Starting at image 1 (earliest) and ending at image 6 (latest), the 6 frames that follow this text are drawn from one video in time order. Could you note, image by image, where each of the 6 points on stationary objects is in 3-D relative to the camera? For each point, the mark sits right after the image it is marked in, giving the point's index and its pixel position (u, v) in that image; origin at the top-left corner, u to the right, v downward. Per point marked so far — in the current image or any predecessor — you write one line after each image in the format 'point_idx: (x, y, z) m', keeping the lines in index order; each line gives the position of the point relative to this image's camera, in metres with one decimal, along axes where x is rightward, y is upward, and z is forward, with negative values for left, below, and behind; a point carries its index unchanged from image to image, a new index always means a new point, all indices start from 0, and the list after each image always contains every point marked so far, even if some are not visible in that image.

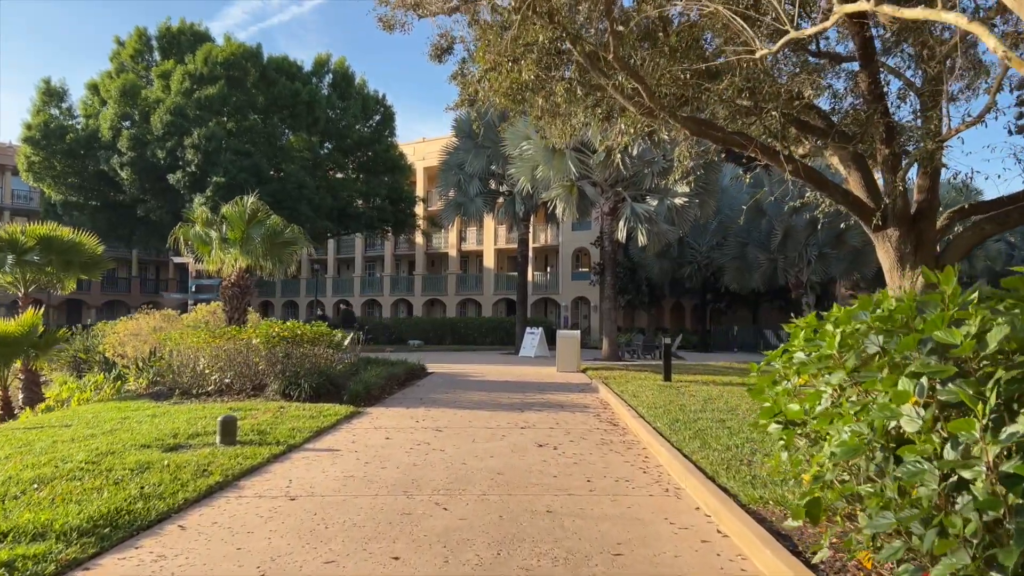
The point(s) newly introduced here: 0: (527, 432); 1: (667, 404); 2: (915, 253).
0: (+0.1, -1.5, +7.9) m
1: (+1.9, -1.4, +9.7) m
2: (+5.2, +0.4, +10.2) m
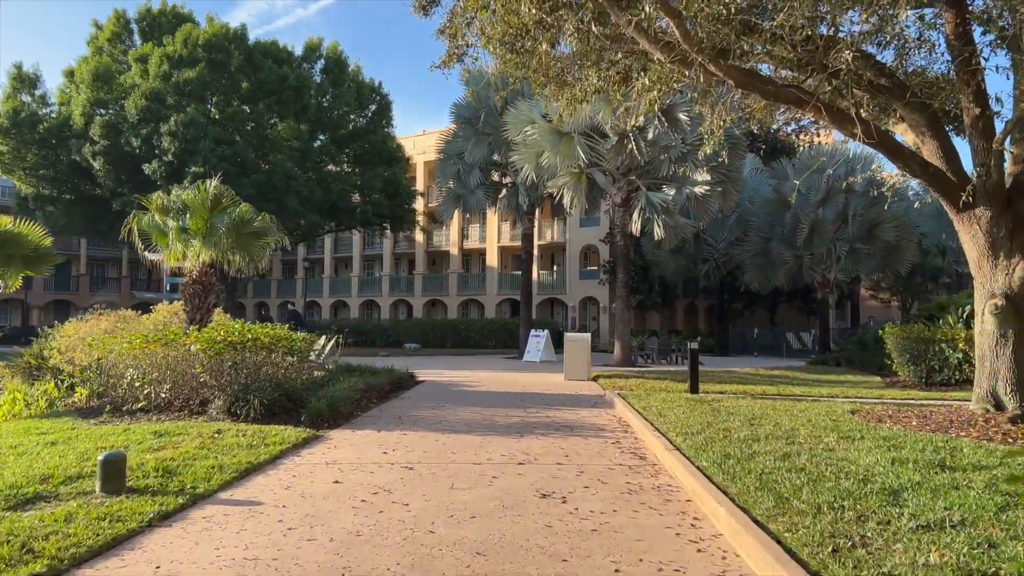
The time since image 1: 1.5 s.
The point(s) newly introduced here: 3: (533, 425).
0: (+0.1, -1.4, +6.0) m
1: (+1.9, -1.4, +7.7) m
2: (+5.2, +0.5, +8.1) m
3: (+0.2, -1.5, +8.7) m
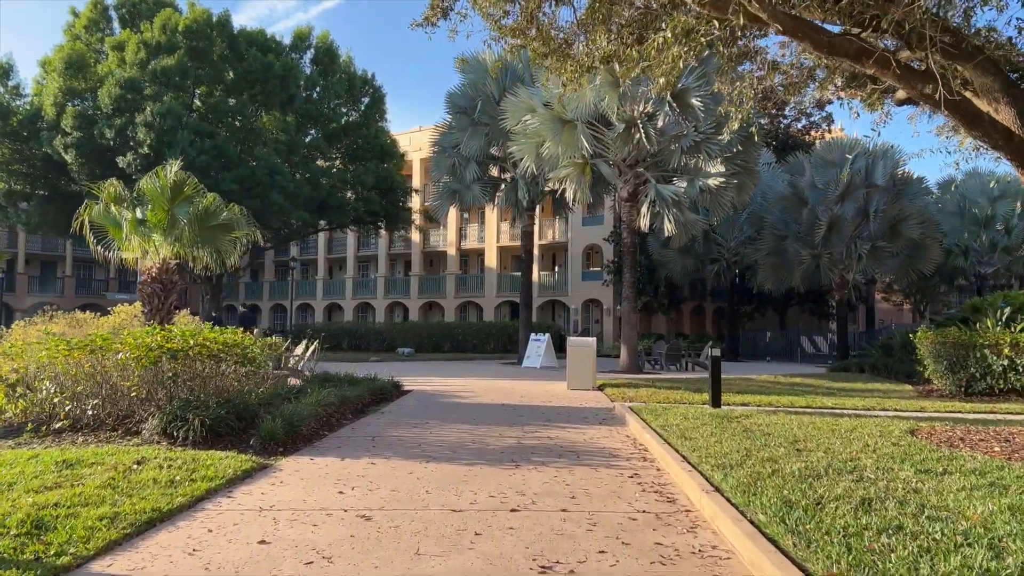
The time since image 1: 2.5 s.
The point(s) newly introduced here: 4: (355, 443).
0: (0.0, -1.3, +4.5) m
1: (+1.8, -1.3, +6.2) m
2: (+5.1, +0.6, +6.7) m
3: (+0.2, -1.5, +7.2) m
4: (-1.5, -1.5, +7.6) m
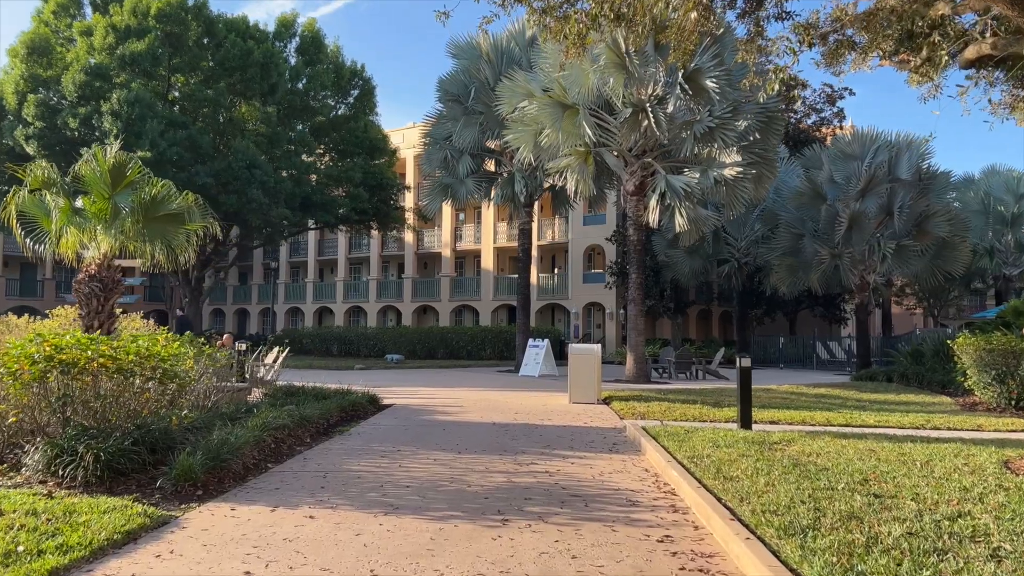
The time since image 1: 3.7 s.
0: (-0.1, -1.3, +2.9) m
1: (+1.7, -1.3, +4.6) m
2: (+5.0, +0.6, +5.1) m
3: (+0.1, -1.4, +5.6) m
4: (-1.6, -1.5, +5.9) m
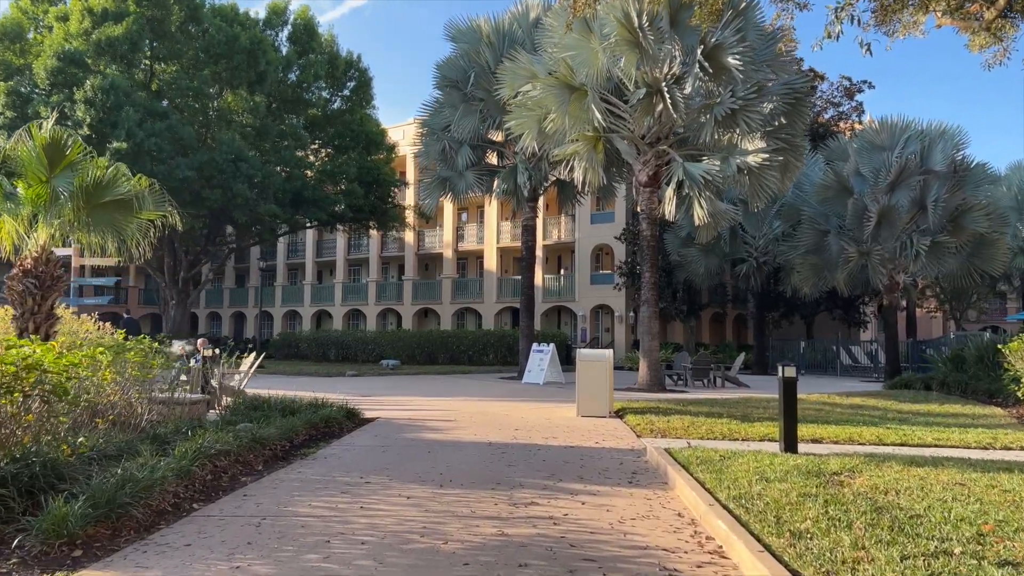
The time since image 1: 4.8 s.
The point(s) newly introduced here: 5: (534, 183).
0: (-0.1, -1.2, +1.4) m
1: (+1.7, -1.2, +3.2) m
2: (+5.0, +0.7, +3.6) m
3: (0.0, -1.4, +4.1) m
4: (-1.6, -1.4, +4.5) m
5: (+0.5, +2.5, +18.9) m
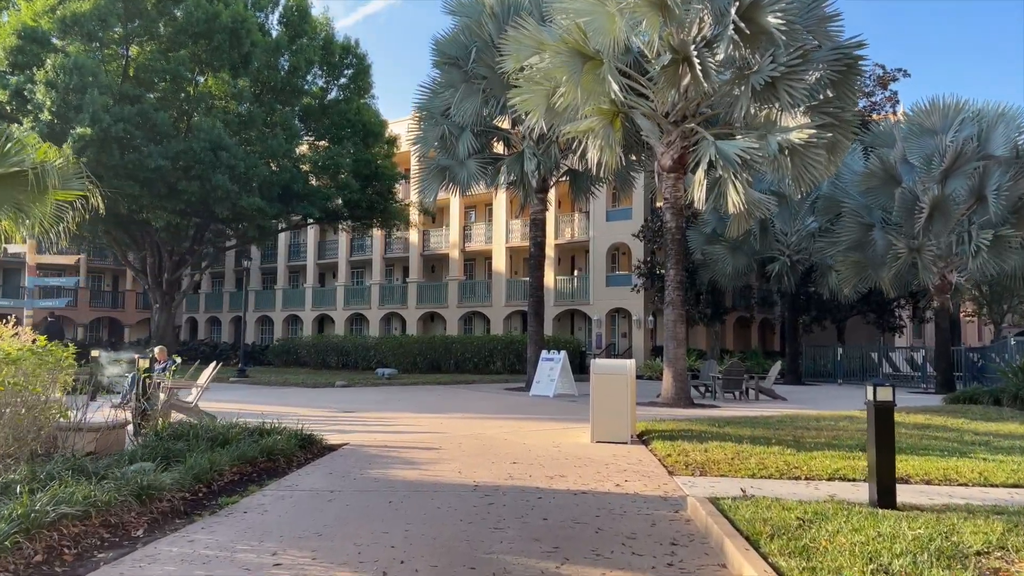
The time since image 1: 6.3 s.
0: (-0.3, -1.1, -0.5) m
1: (+1.5, -1.1, +1.1) m
2: (+4.8, +0.8, +1.5) m
3: (-0.1, -1.3, +2.2) m
4: (-1.8, -1.3, +2.5) m
5: (+0.7, +2.5, +17.0) m
